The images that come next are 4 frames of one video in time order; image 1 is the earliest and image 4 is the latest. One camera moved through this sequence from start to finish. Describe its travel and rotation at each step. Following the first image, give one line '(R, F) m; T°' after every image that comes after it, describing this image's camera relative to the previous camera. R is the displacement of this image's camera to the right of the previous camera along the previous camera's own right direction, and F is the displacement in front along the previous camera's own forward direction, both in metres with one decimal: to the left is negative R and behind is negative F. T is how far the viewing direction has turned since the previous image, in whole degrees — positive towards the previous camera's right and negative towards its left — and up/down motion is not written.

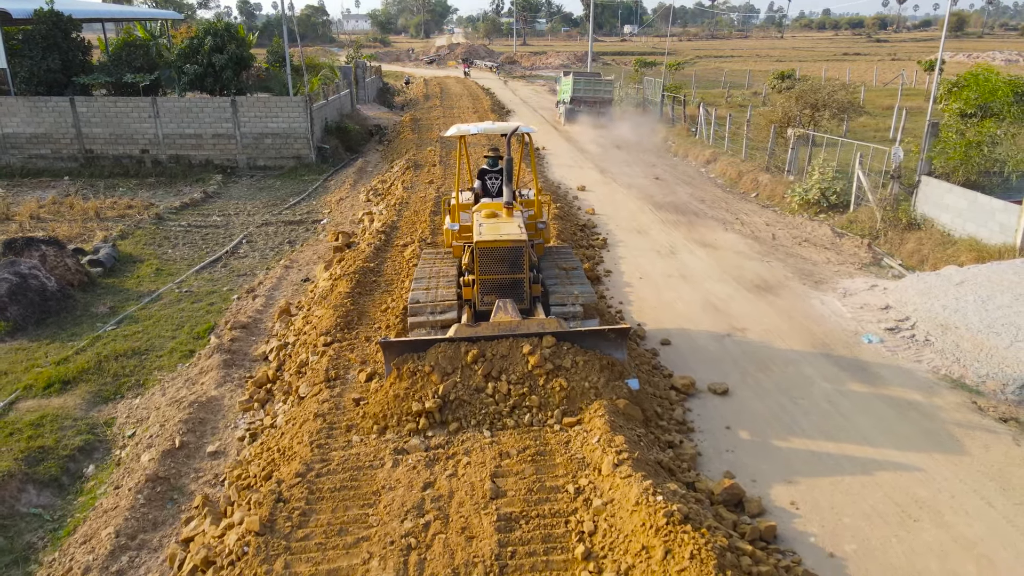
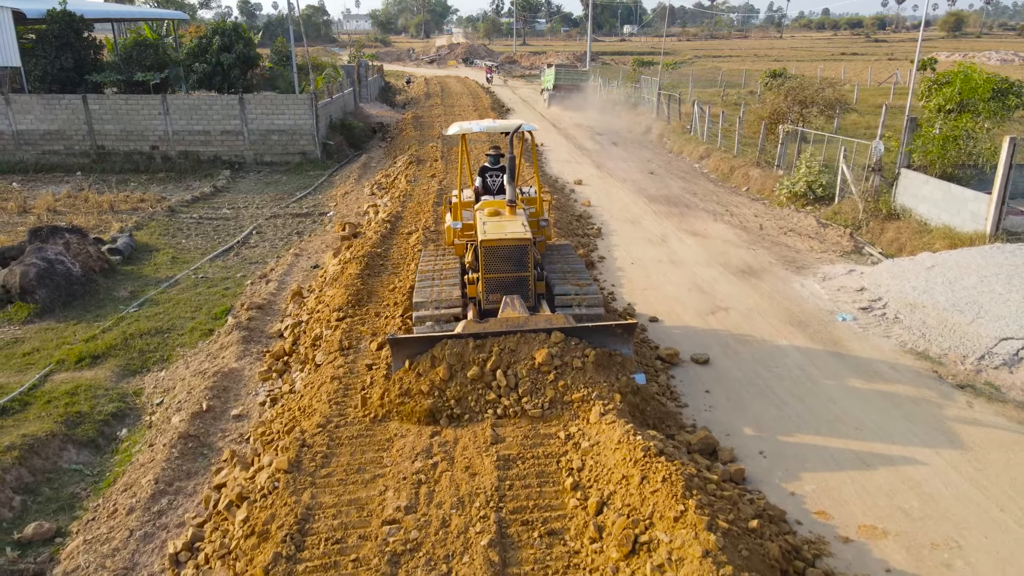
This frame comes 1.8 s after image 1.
(0.0, -0.6) m; 0°
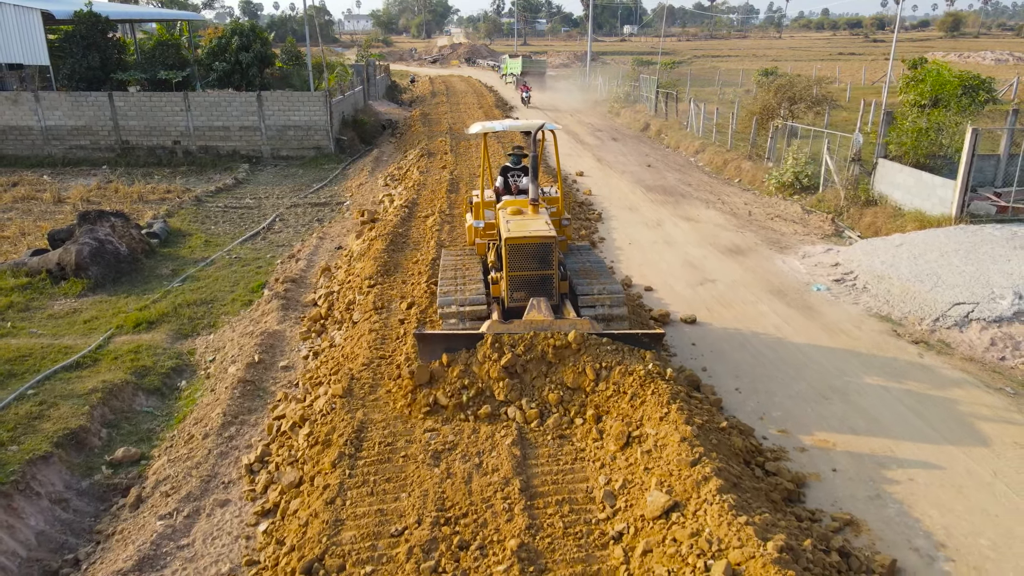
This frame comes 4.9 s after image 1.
(-0.1, -1.1) m; 0°
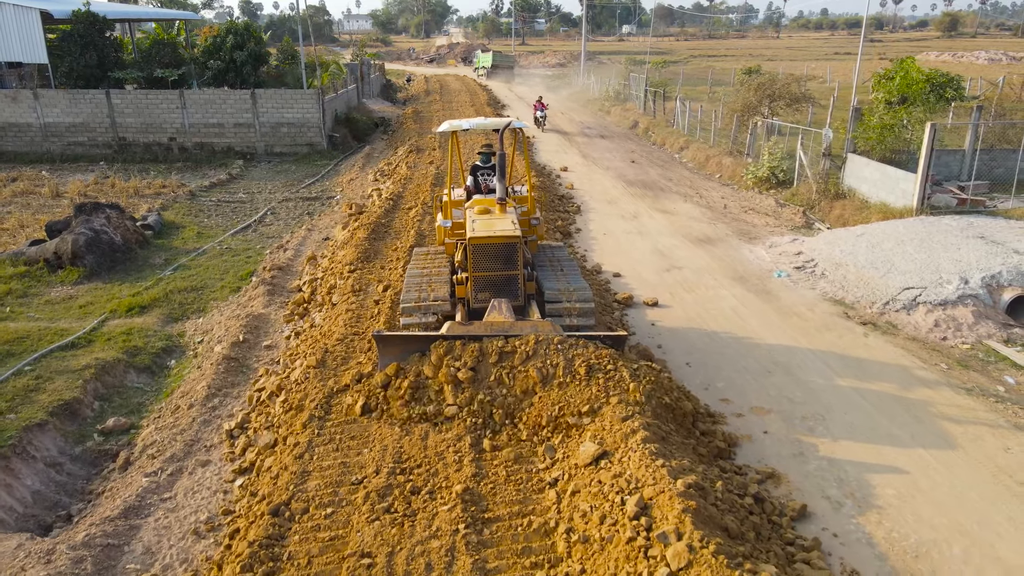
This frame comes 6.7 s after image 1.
(+0.4, -0.5) m; 0°
